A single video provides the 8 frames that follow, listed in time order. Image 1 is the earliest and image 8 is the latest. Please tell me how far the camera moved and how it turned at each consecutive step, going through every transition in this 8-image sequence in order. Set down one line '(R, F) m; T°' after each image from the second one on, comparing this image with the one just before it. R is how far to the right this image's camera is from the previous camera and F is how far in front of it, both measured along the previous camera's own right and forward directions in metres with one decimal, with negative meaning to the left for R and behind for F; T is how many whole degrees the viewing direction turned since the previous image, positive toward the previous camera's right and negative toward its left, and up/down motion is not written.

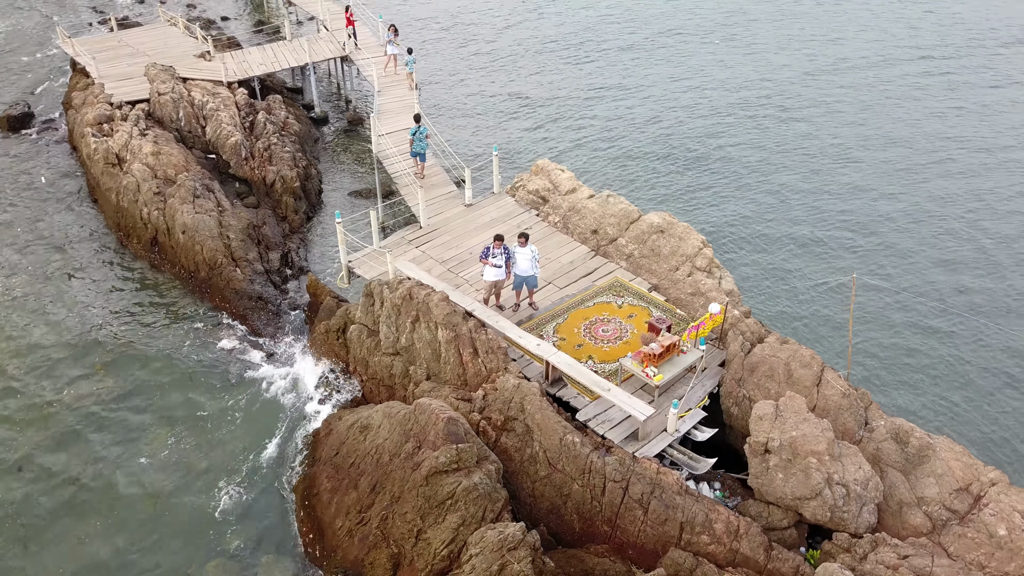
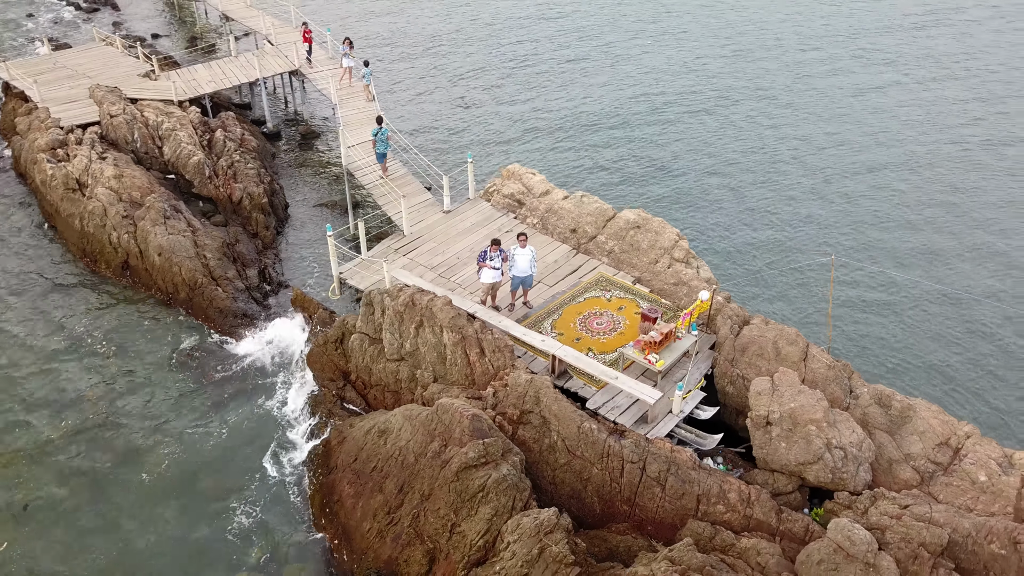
(-2.1, -0.9) m; +5°
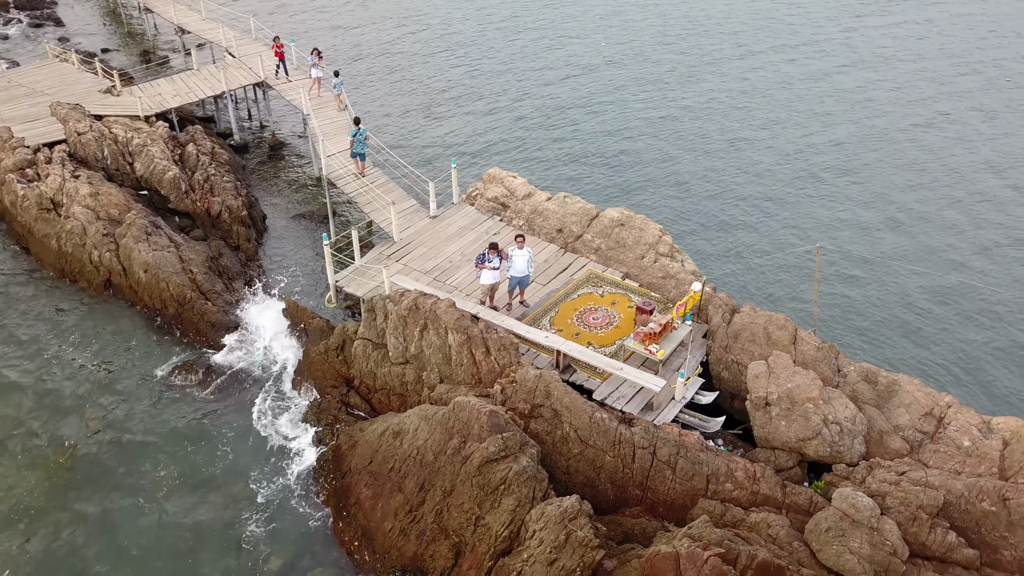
(-1.5, -0.7) m; +4°
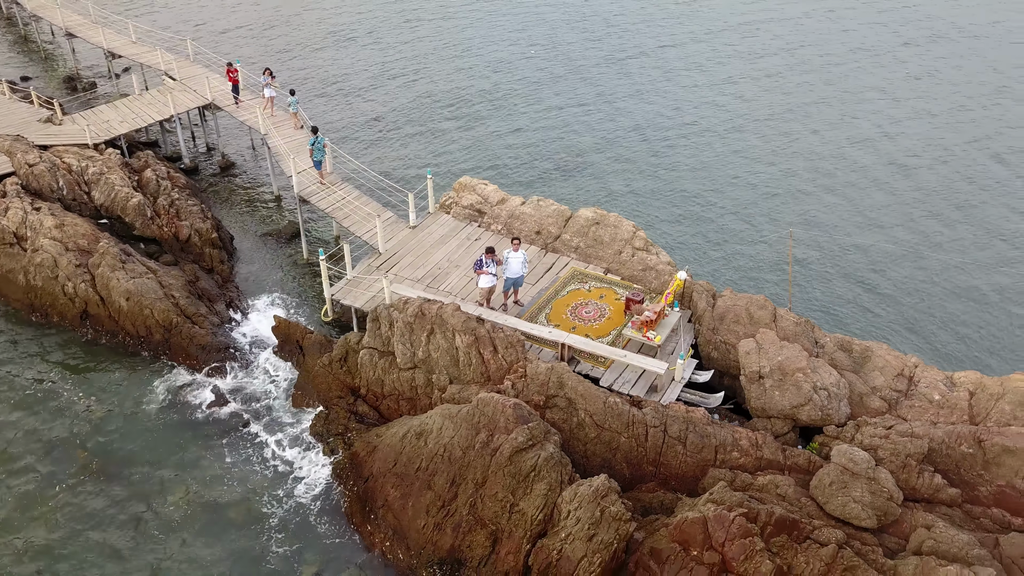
(-2.6, -1.1) m; +6°
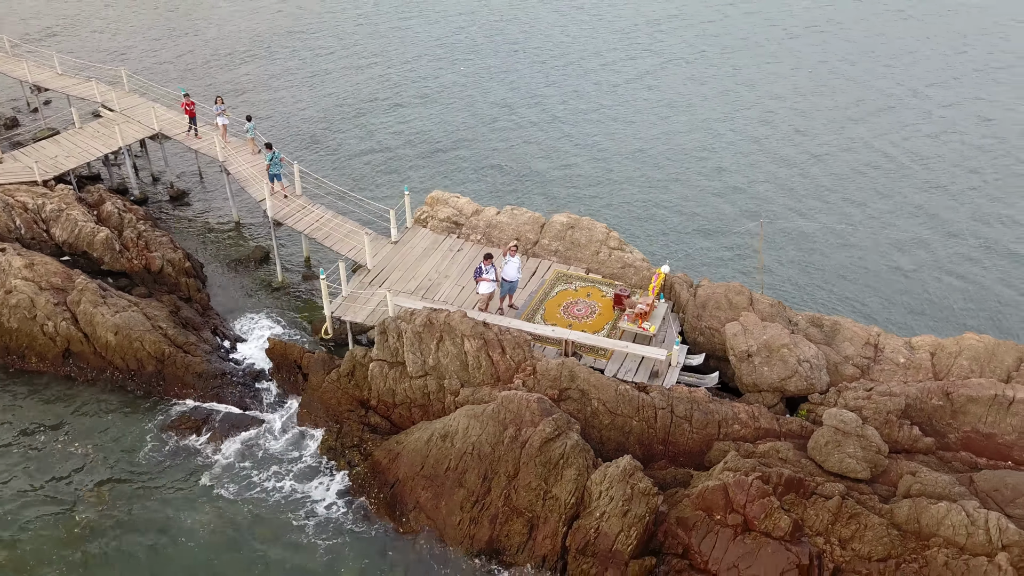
(-3.0, -1.3) m; +7°
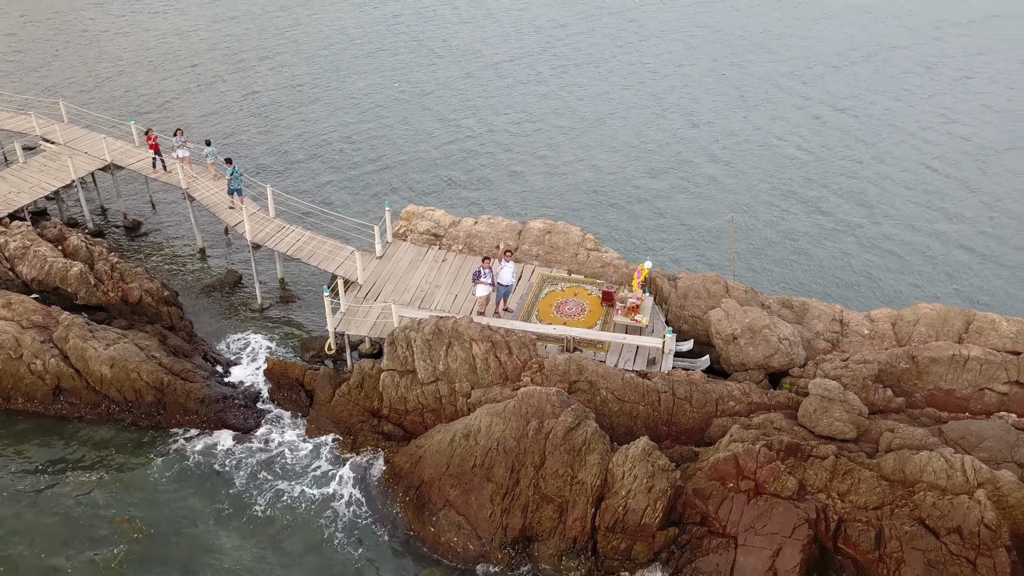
(-3.0, -1.3) m; +6°
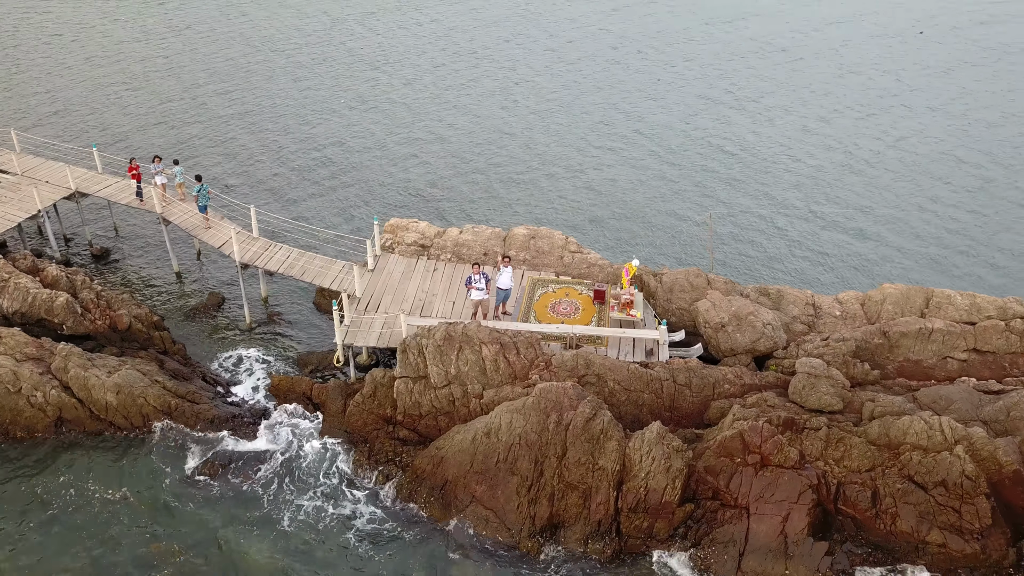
(-2.8, -1.2) m; +6°
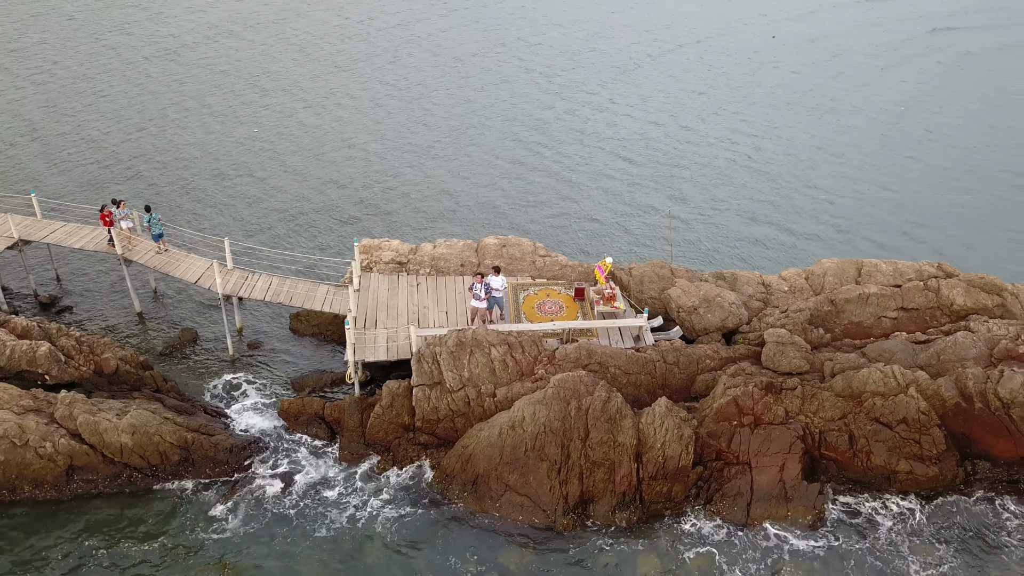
(-4.8, -2.0) m; +9°
